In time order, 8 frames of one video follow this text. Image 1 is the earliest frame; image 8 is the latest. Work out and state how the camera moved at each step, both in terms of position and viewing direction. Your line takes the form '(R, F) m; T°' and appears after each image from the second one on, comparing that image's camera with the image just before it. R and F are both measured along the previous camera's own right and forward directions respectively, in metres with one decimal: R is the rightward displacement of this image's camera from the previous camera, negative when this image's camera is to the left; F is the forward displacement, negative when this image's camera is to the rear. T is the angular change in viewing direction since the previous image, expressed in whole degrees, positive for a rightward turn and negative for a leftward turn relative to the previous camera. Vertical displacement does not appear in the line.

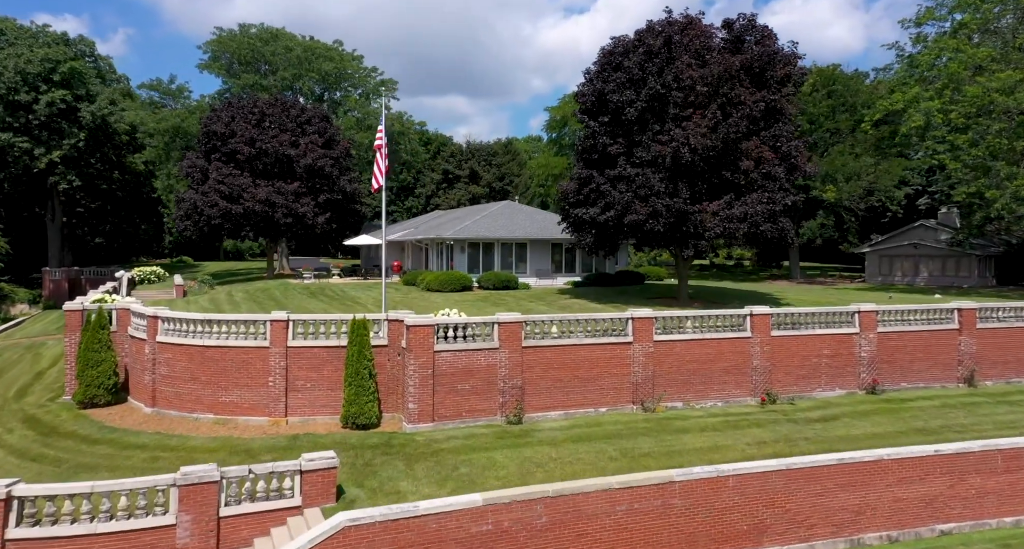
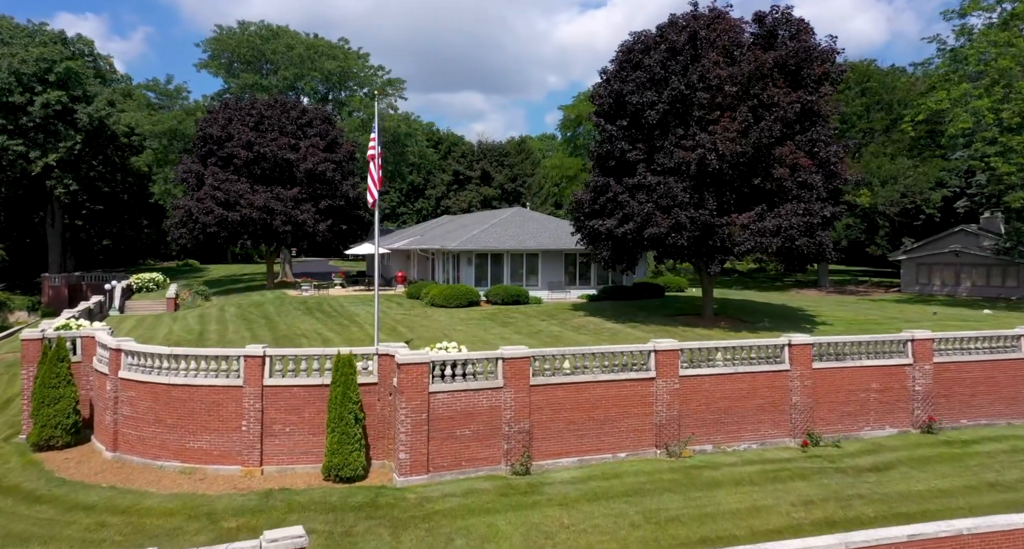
(+0.2, +2.1) m; -1°
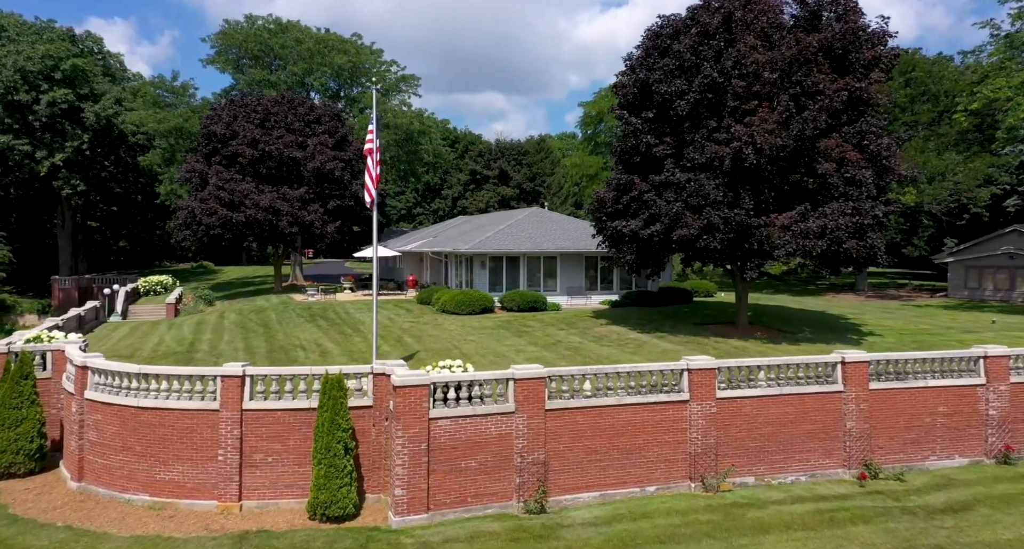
(+0.1, +1.8) m; -2°
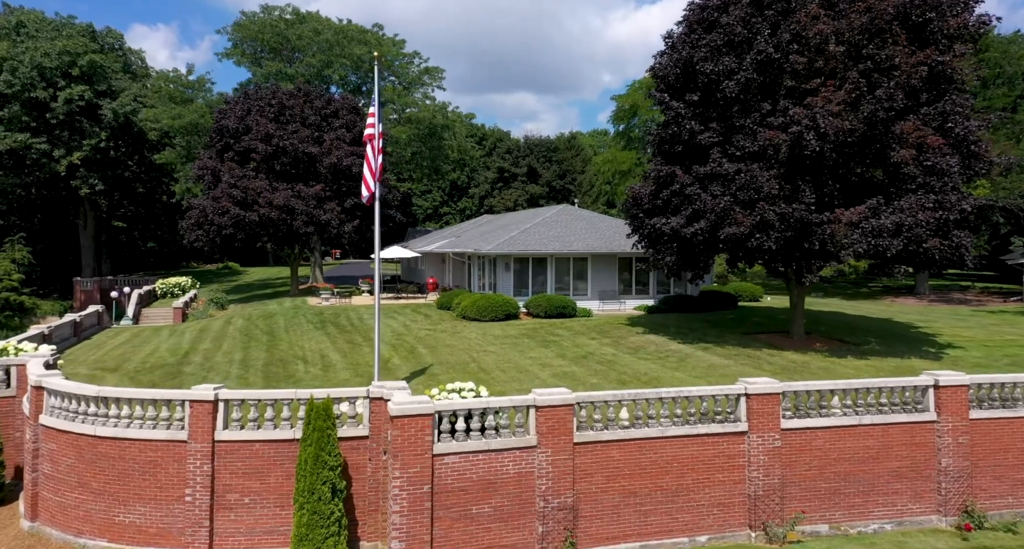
(+0.1, +2.2) m; -3°
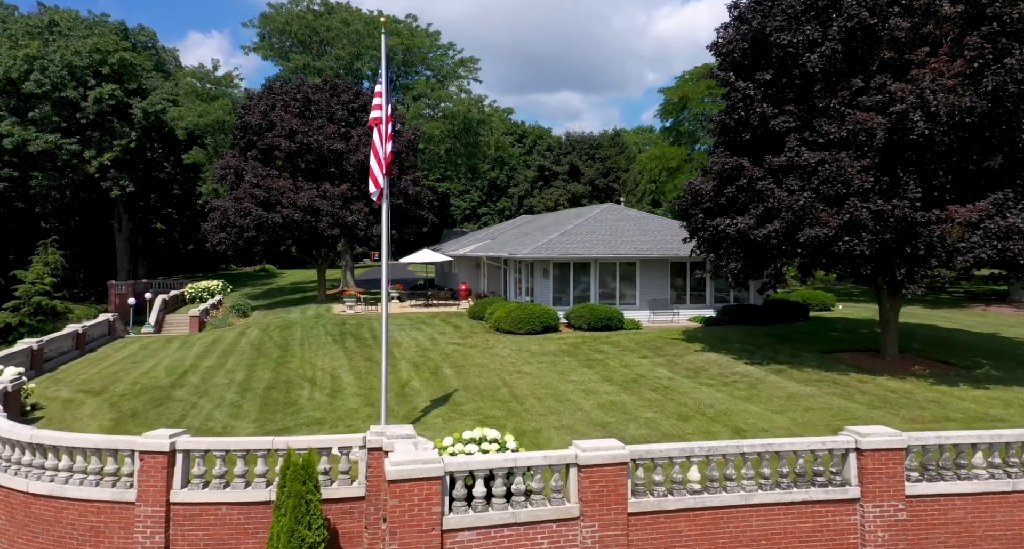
(+0.1, +2.5) m; -4°
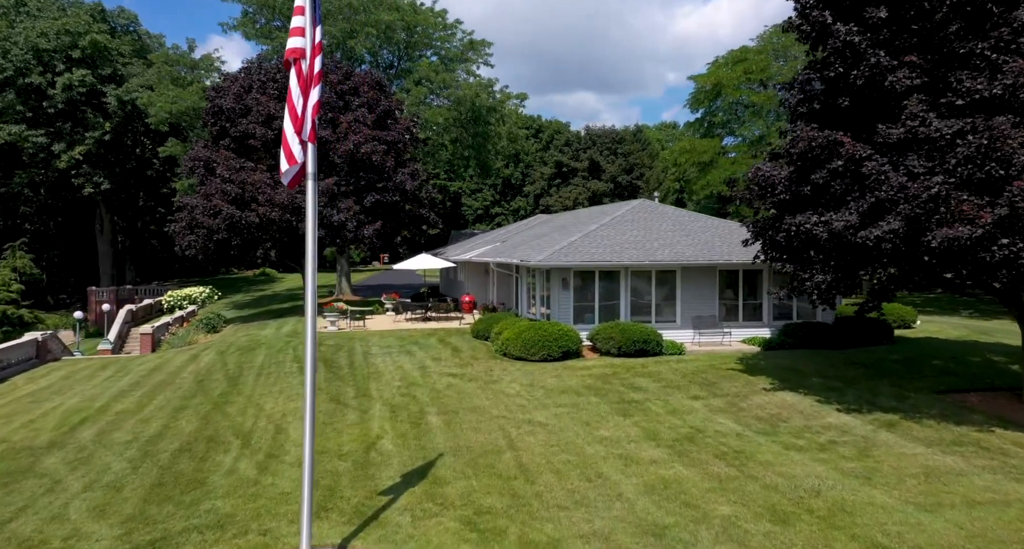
(+0.1, +4.3) m; -1°
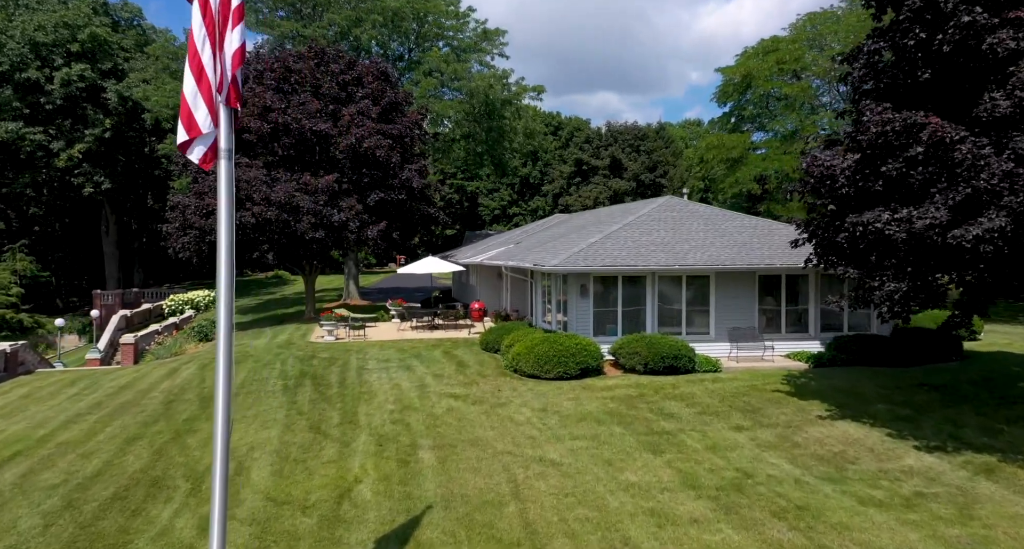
(+0.2, +2.1) m; -2°
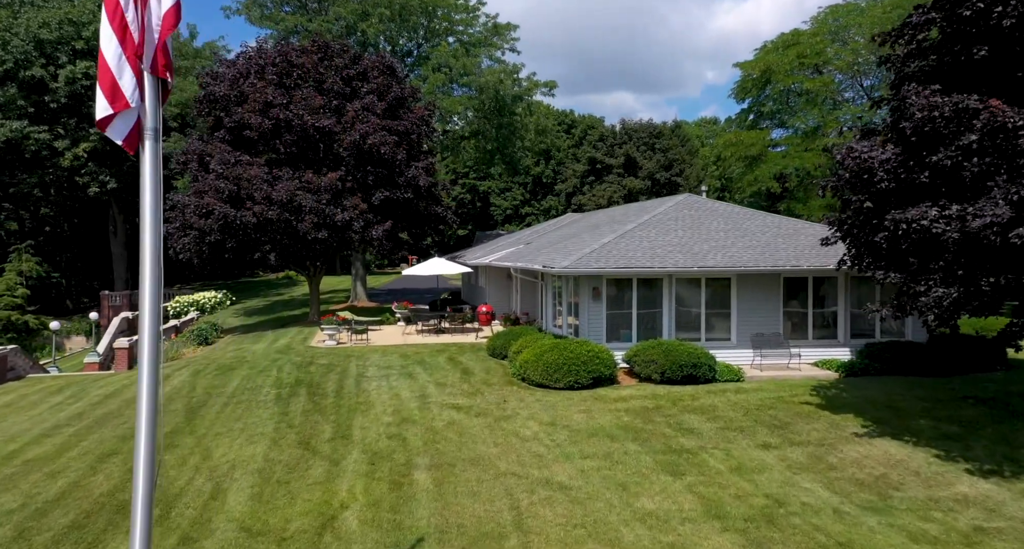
(+0.1, +1.0) m; -1°
